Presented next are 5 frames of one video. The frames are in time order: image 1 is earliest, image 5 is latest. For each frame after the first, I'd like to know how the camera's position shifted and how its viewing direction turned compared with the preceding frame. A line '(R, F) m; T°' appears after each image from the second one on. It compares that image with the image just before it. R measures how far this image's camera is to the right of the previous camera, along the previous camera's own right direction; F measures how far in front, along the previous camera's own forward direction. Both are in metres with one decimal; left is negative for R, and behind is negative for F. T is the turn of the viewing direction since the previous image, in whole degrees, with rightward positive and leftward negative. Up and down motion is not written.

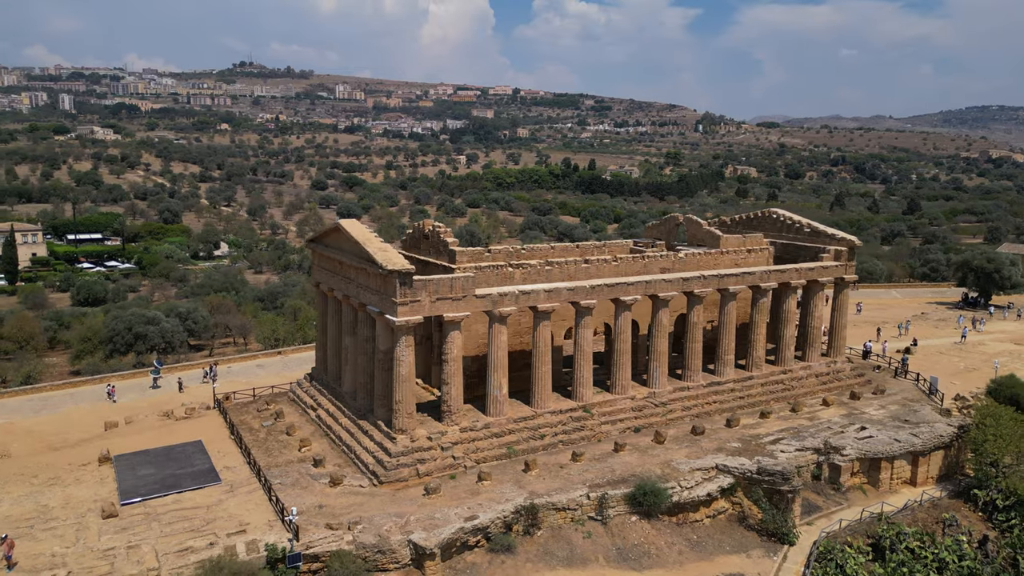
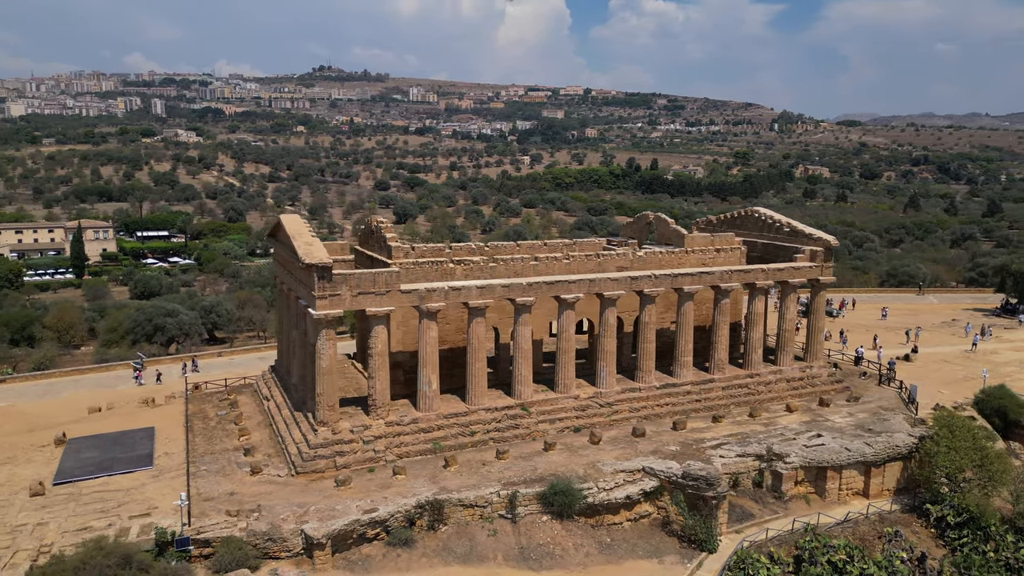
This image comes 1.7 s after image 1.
(+4.0, +0.2) m; -5°
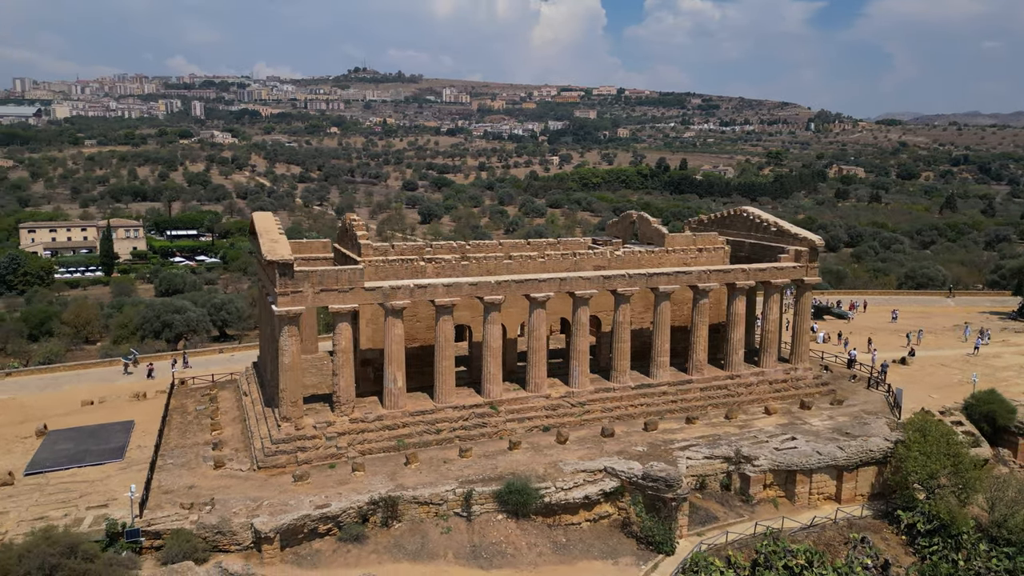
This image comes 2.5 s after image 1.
(+1.9, +0.1) m; -2°
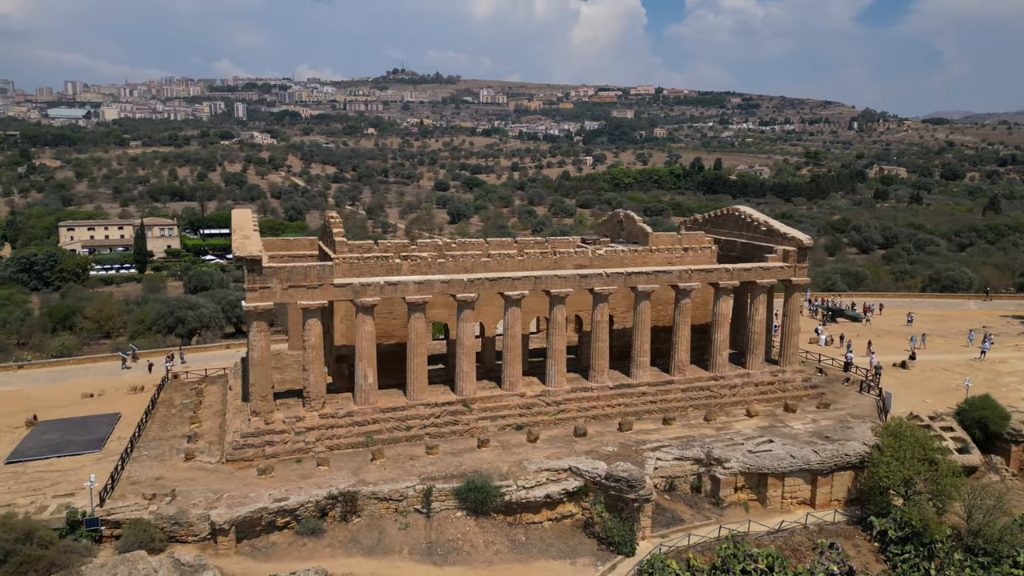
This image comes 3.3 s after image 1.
(+1.9, +0.1) m; -3°
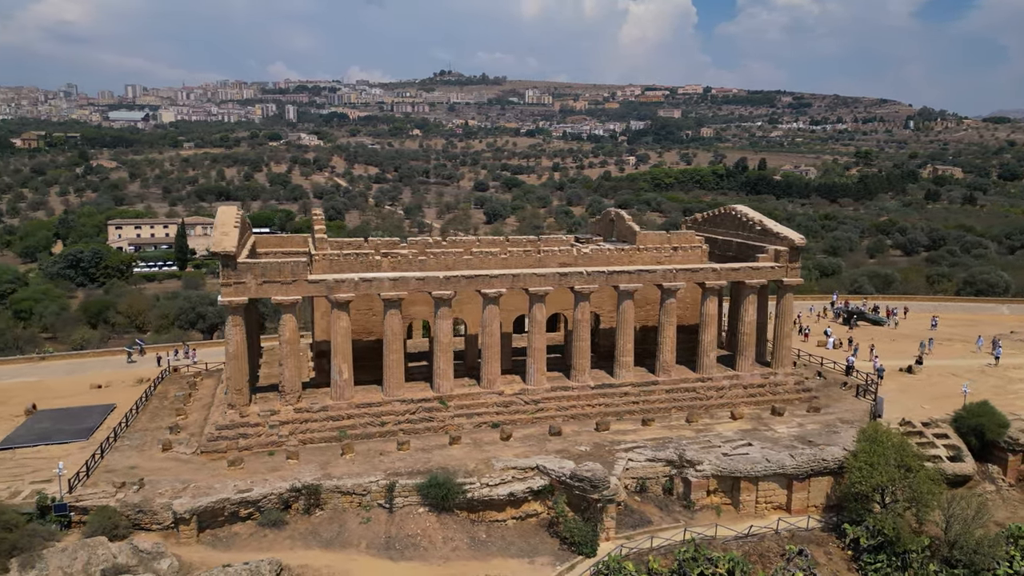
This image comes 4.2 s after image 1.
(+2.1, +0.1) m; -3°
